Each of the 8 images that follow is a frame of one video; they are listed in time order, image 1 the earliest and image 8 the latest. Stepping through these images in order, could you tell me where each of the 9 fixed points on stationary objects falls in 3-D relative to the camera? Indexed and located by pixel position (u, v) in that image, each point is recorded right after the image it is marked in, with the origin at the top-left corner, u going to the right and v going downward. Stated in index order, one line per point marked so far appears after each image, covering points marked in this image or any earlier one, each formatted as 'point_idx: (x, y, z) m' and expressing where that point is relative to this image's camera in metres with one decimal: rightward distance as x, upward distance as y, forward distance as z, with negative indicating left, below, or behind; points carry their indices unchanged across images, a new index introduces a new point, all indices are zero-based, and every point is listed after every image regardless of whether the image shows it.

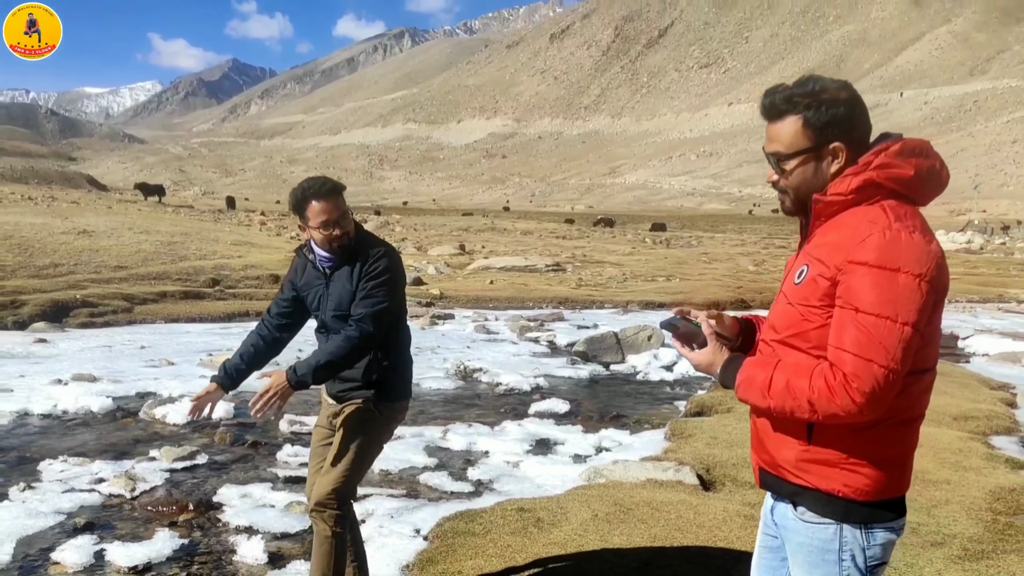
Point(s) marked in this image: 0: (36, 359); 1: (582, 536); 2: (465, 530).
0: (-6.7, -1.0, +12.3) m
1: (+0.5, -1.6, +5.7) m
2: (-0.3, -1.6, +5.9) m
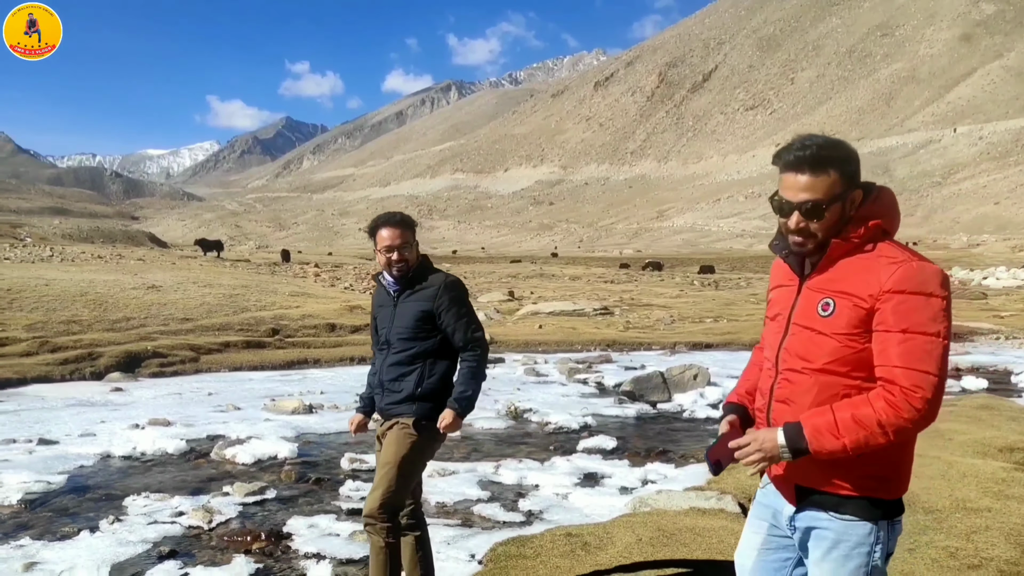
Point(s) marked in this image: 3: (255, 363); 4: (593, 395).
0: (-6.0, -1.8, +13.1) m
1: (+0.8, -1.9, +6.1) m
2: (0.0, -1.9, +6.3) m
3: (-5.1, -1.5, +17.3) m
4: (+1.4, -1.9, +15.3) m
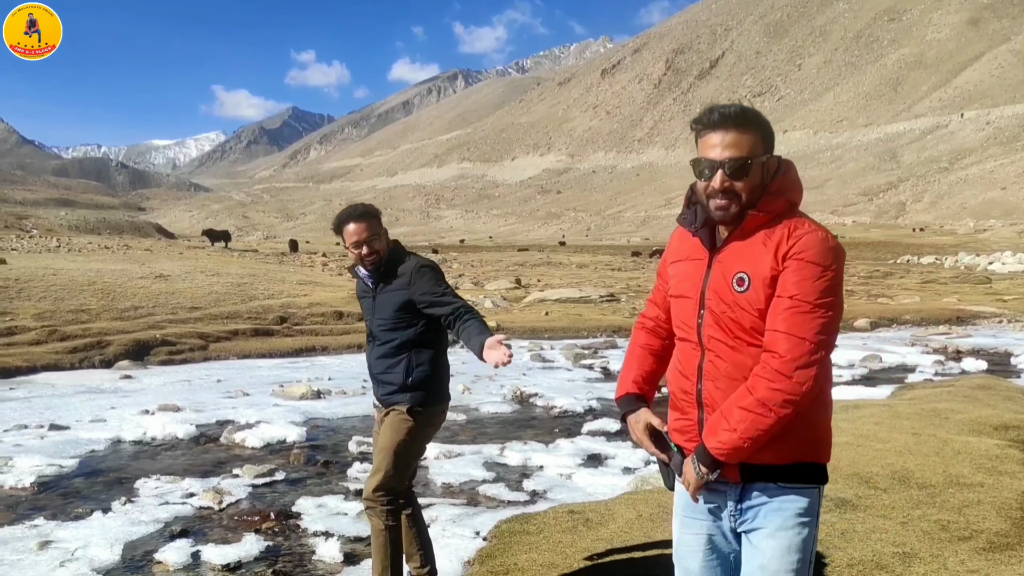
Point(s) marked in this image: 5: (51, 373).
0: (-5.9, -1.6, +13.3) m
1: (+0.8, -1.7, +6.2) m
2: (+0.1, -1.8, +6.5) m
3: (-5.0, -1.3, +17.4) m
4: (+1.5, -1.6, +15.4) m
5: (-7.8, -1.4, +14.7) m
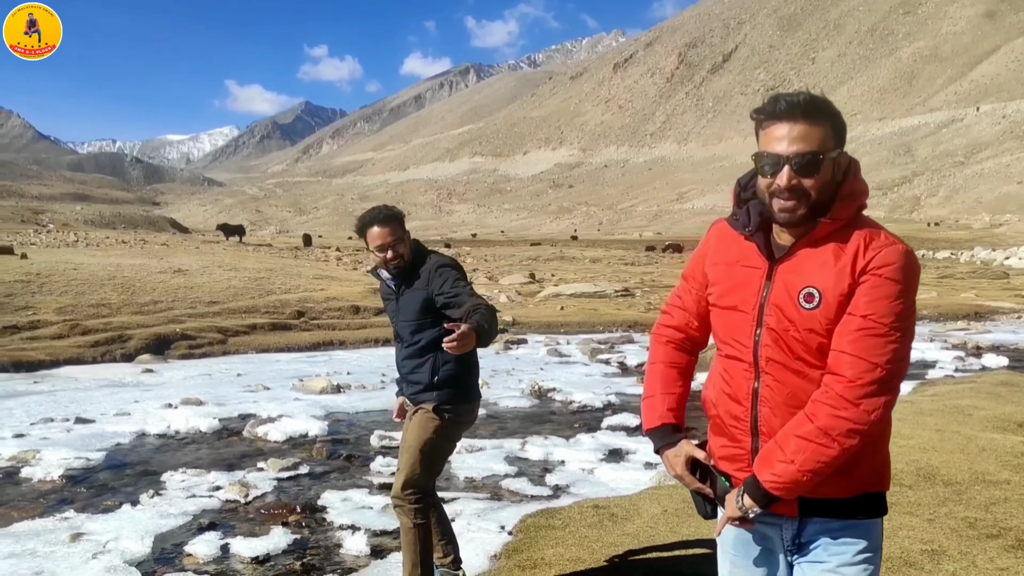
0: (-5.7, -1.5, +13.4) m
1: (+1.0, -1.7, +6.3) m
2: (+0.3, -1.8, +6.5) m
3: (-4.7, -1.2, +17.5) m
4: (+1.8, -1.5, +15.4) m
5: (-7.5, -1.3, +14.8) m
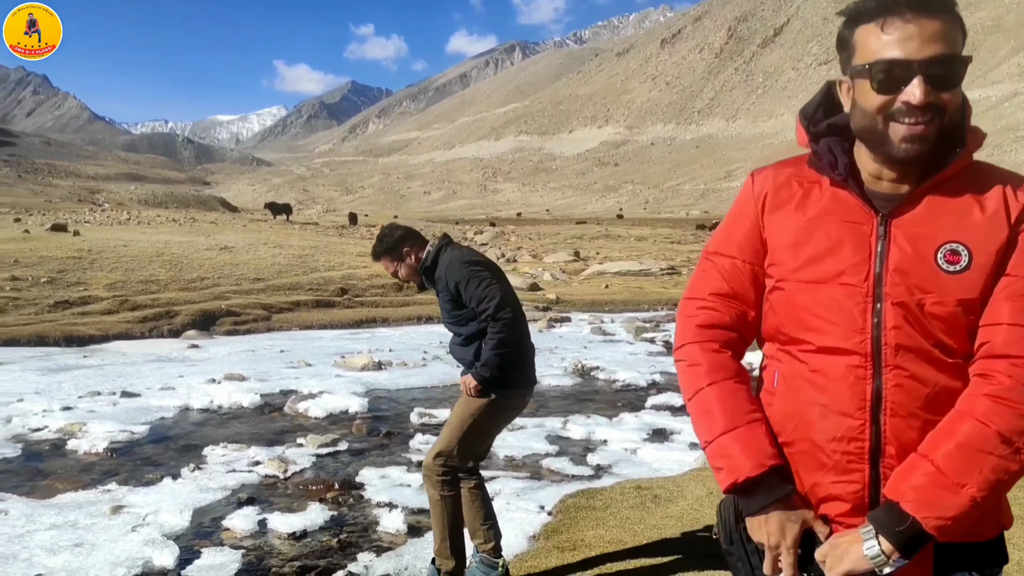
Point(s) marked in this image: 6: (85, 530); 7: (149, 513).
0: (-5.0, -1.1, +13.5) m
1: (+1.3, -1.5, +6.0) m
2: (+0.5, -1.6, +6.3) m
3: (-3.8, -0.7, +17.6) m
4: (+2.6, -1.1, +15.2) m
5: (-6.7, -0.9, +15.0) m
6: (-3.0, -1.7, +6.2) m
7: (-2.8, -1.7, +6.6) m
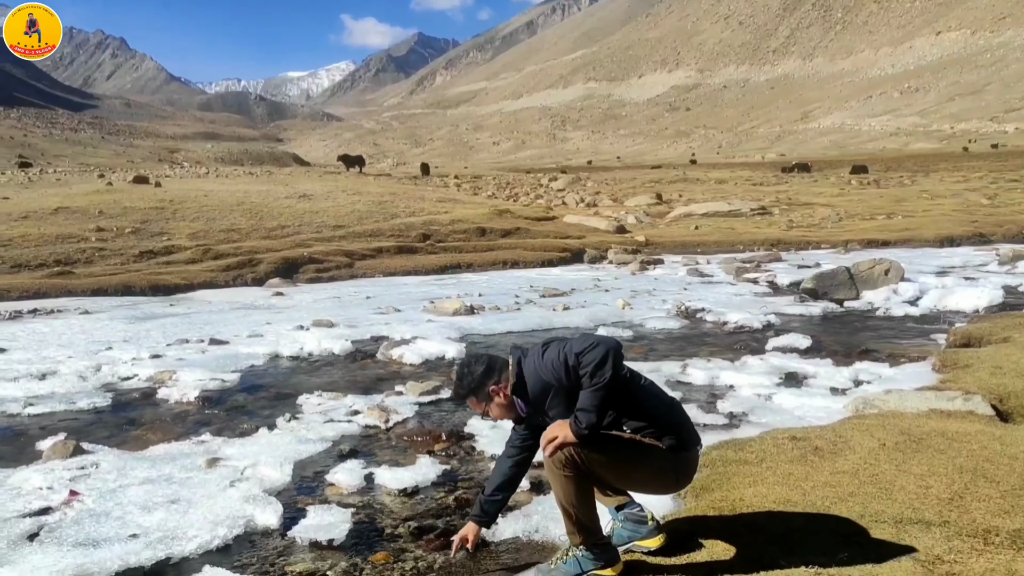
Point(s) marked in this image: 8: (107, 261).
0: (-3.5, -0.3, +13.1) m
1: (+2.1, -1.0, +5.2) m
2: (+1.4, -1.1, +5.5) m
3: (-2.0, +0.4, +17.0) m
4: (+4.2, -0.1, +14.1) m
5: (-5.1, 0.0, +14.7) m
6: (-2.2, -1.3, +5.7) m
7: (-1.8, -1.2, +6.0) m
8: (-7.3, +0.5, +15.7) m
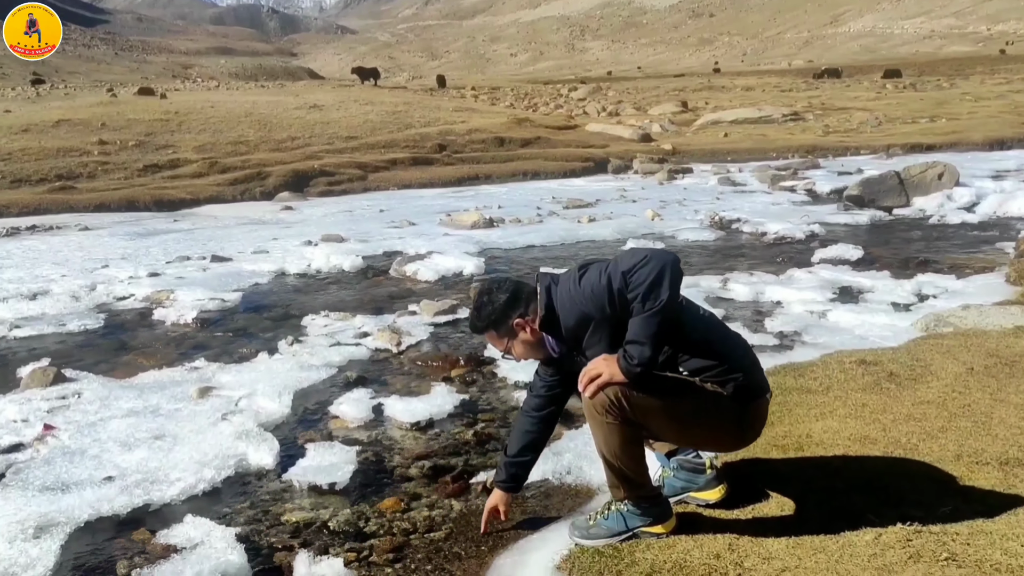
0: (-3.2, +0.9, +12.4) m
1: (+2.3, -0.5, +4.4) m
2: (+1.6, -0.5, +4.8) m
3: (-1.6, +2.0, +16.2) m
4: (+4.5, +1.3, +13.2) m
5: (-4.8, +1.3, +14.0) m
6: (-2.0, -0.8, +5.0) m
7: (-1.7, -0.7, +5.4) m
8: (-6.9, +1.9, +15.0) m
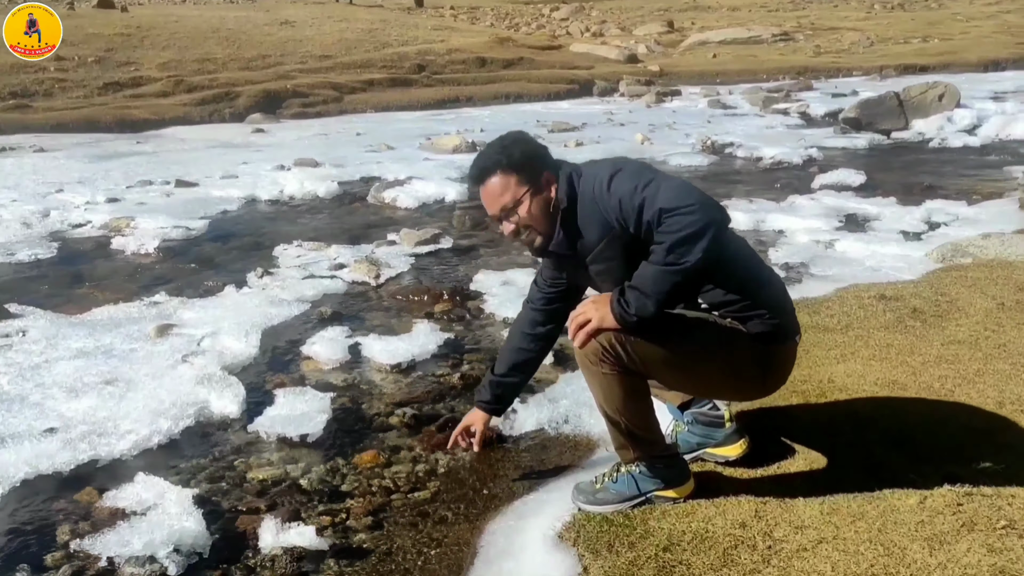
0: (-3.5, +1.9, +11.7) m
1: (+2.2, -0.2, +4.0) m
2: (+1.5, -0.2, +4.4) m
3: (-1.9, +3.3, +15.4) m
4: (+4.2, +2.4, +12.7) m
5: (-5.1, +2.4, +13.3) m
6: (-2.1, -0.4, +4.6) m
7: (-1.7, -0.3, +4.9) m
8: (-7.2, +3.1, +14.1) m
